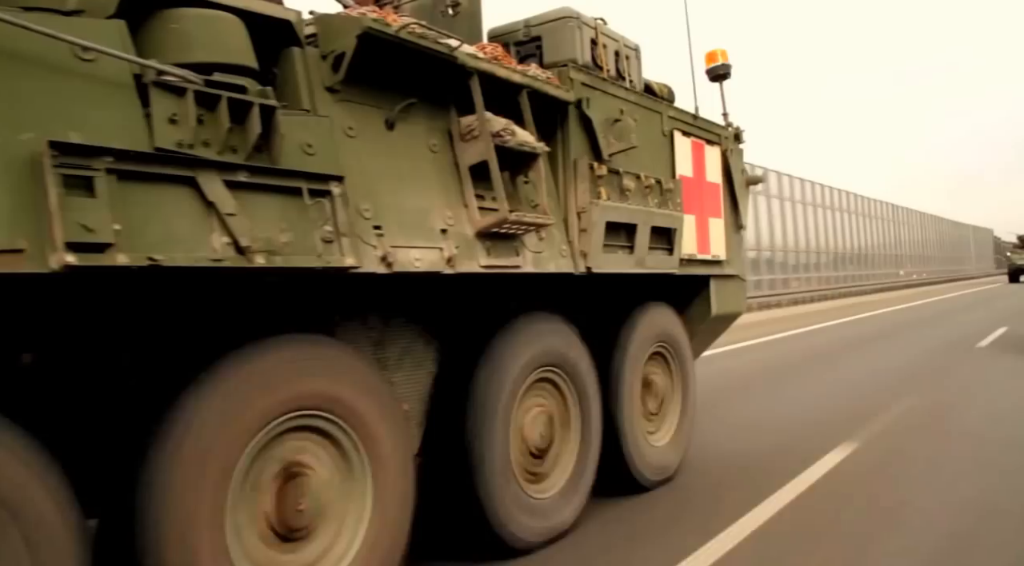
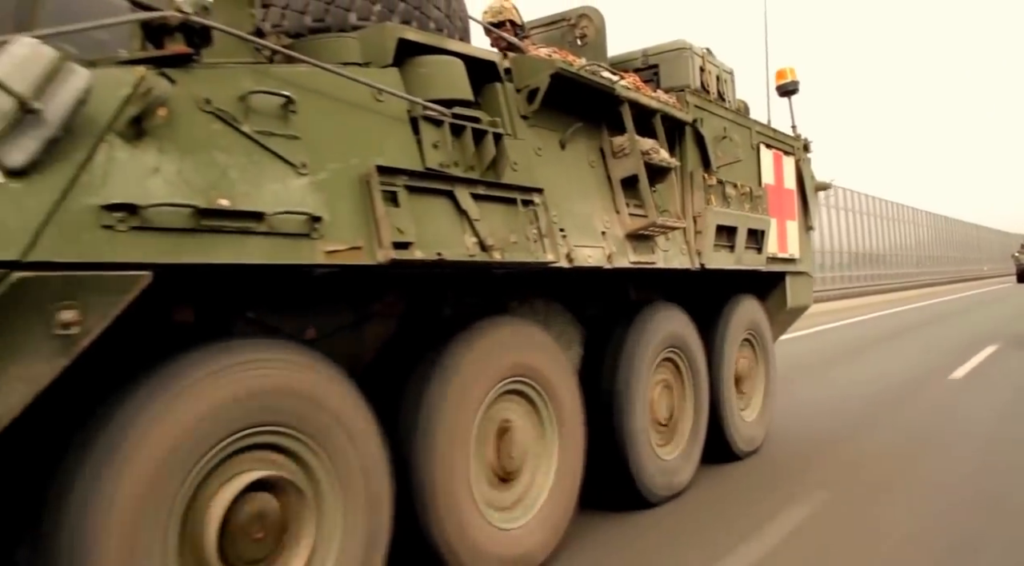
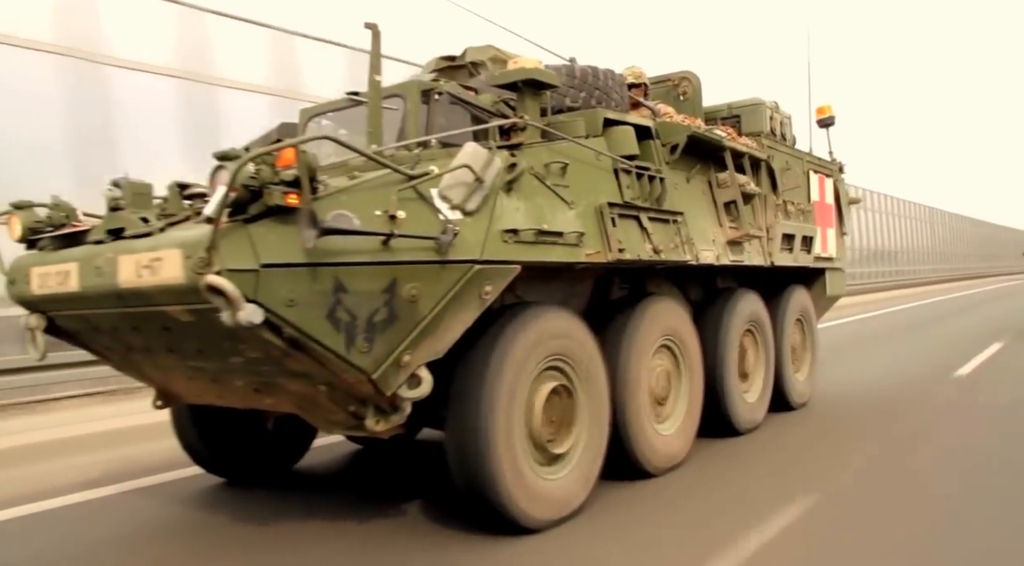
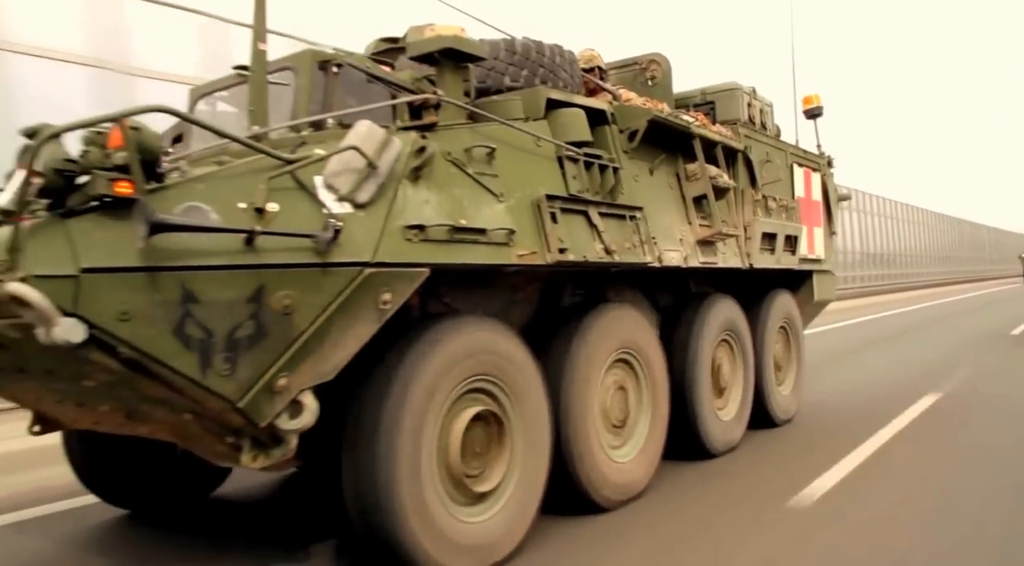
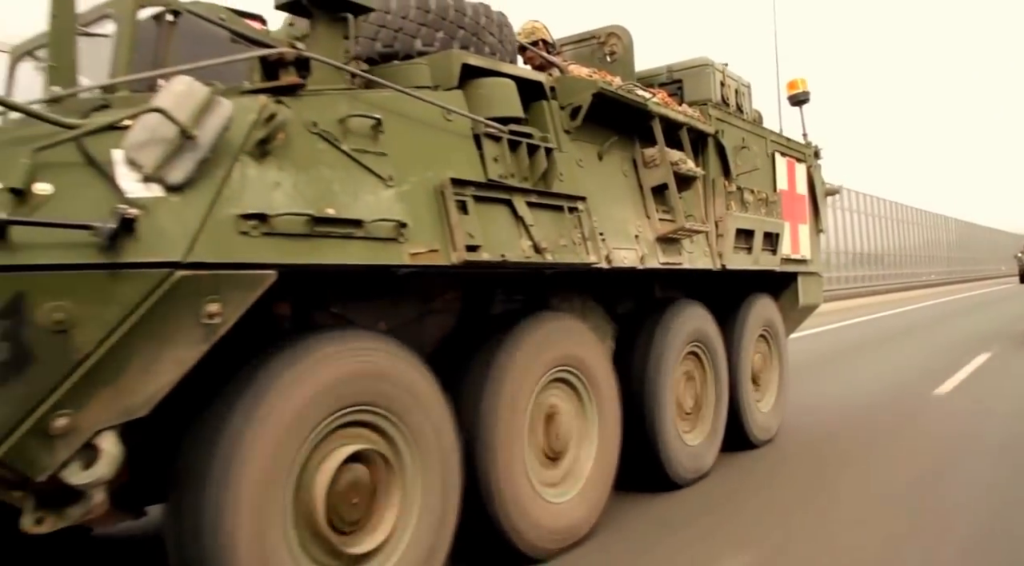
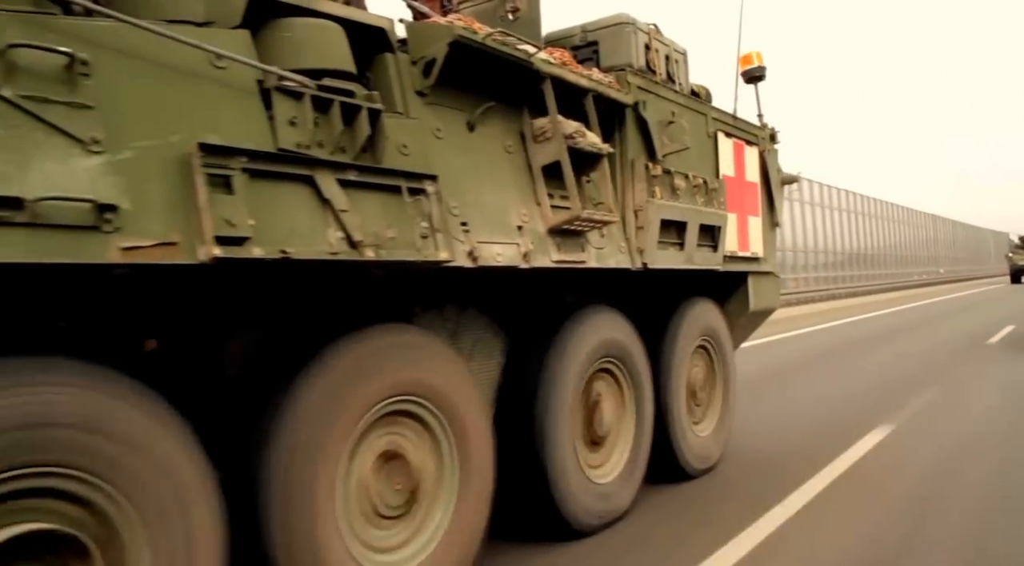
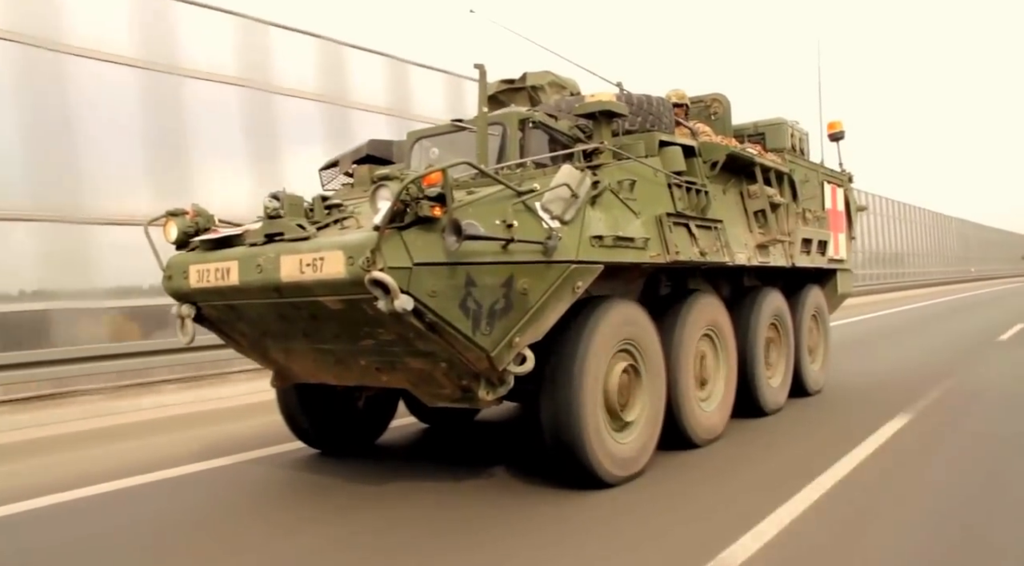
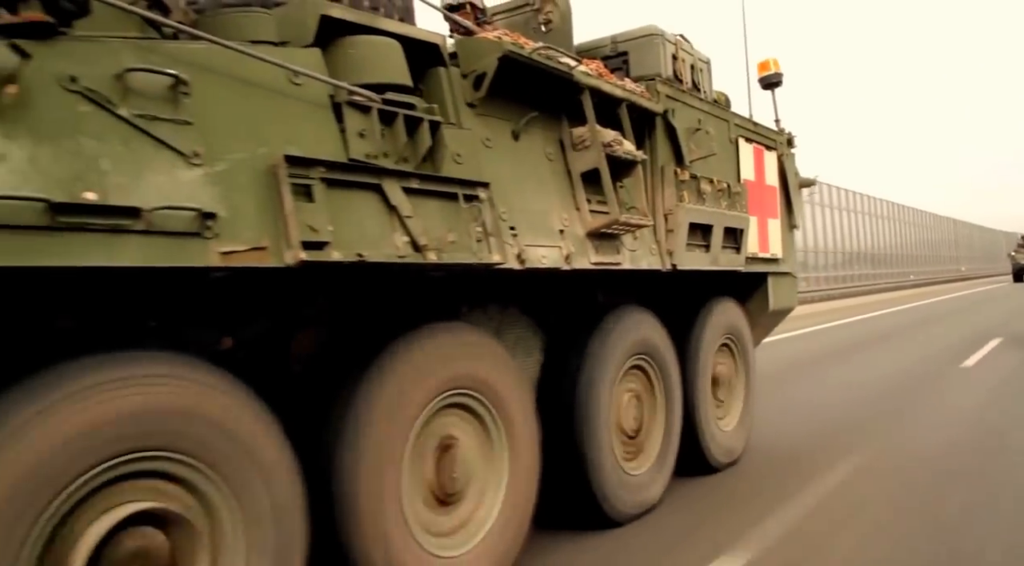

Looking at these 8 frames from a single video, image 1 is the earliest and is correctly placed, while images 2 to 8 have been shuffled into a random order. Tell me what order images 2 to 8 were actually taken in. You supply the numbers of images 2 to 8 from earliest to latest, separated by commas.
6, 8, 2, 5, 4, 3, 7
